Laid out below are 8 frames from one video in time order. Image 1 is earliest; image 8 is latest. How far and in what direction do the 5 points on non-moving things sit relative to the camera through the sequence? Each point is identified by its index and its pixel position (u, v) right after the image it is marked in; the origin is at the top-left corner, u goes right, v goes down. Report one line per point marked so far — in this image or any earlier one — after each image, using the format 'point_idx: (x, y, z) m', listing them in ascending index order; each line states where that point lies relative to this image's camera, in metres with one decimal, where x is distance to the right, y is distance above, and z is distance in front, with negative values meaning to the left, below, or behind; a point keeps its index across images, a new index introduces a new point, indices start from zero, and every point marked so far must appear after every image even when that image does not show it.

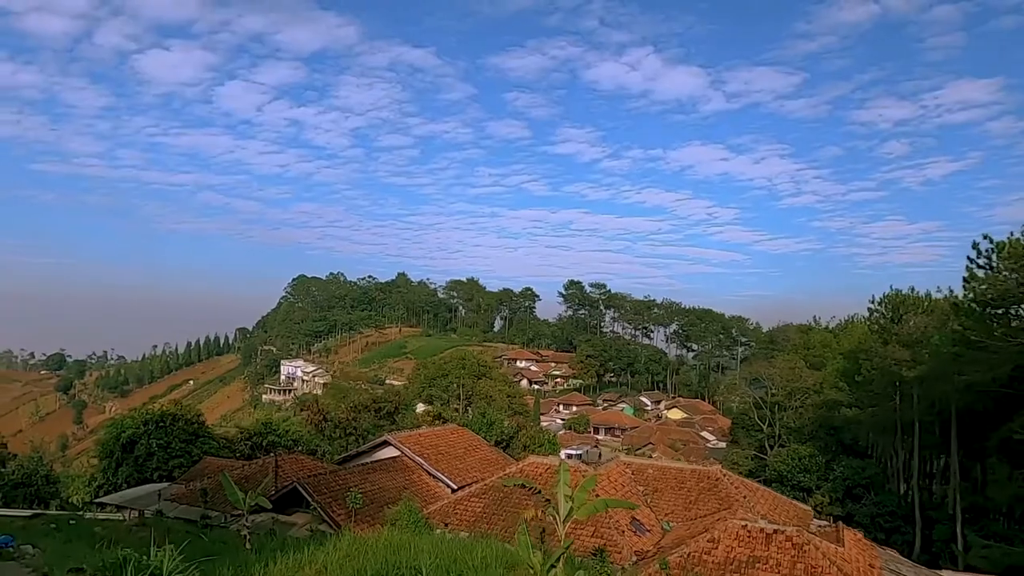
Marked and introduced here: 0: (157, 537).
0: (-9.0, -6.3, +16.9) m
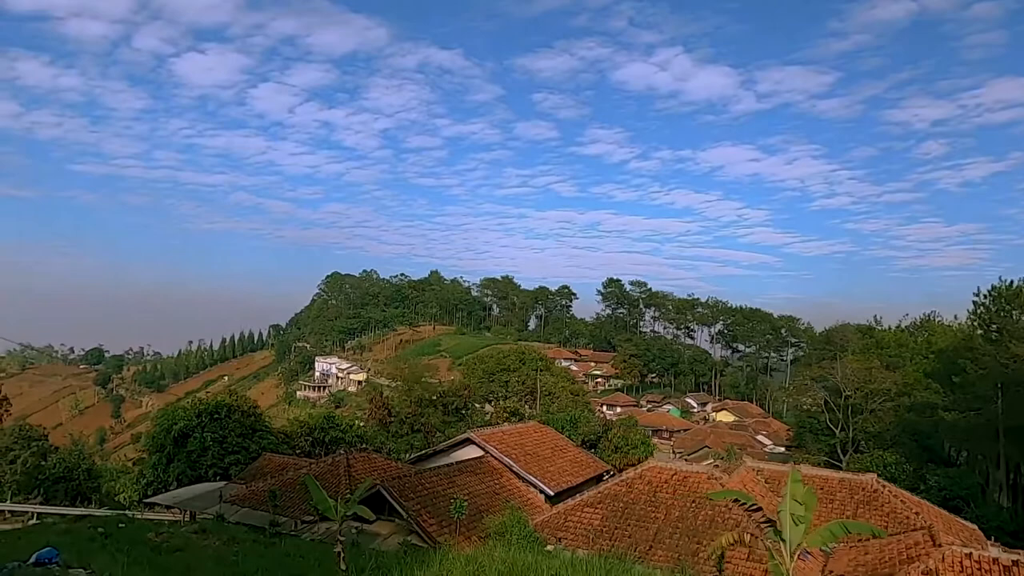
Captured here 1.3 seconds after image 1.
0: (-6.2, -5.6, +14.4) m
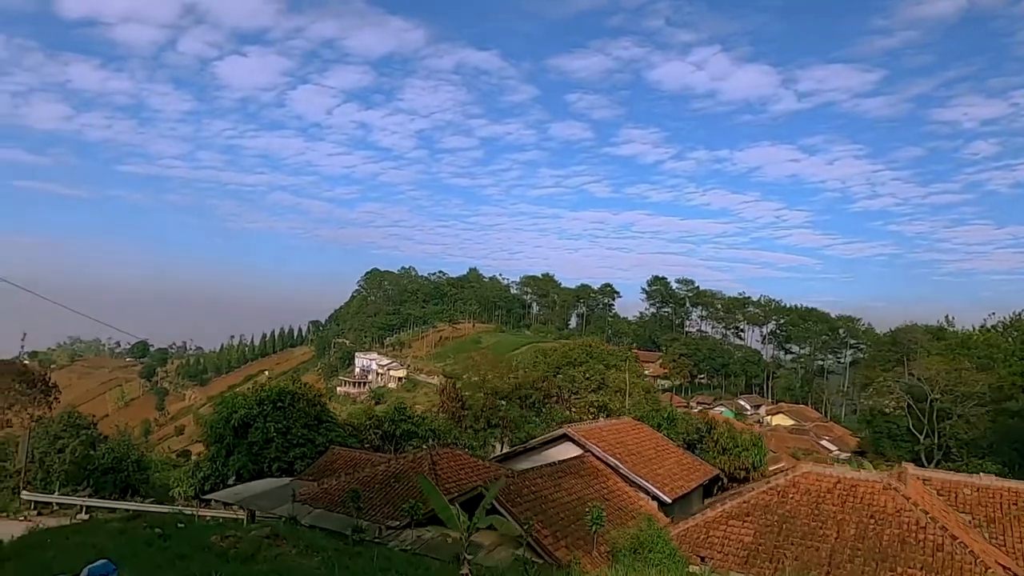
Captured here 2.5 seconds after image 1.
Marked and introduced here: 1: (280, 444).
0: (-3.8, -4.8, +12.1) m
1: (-6.5, -4.4, +18.7) m
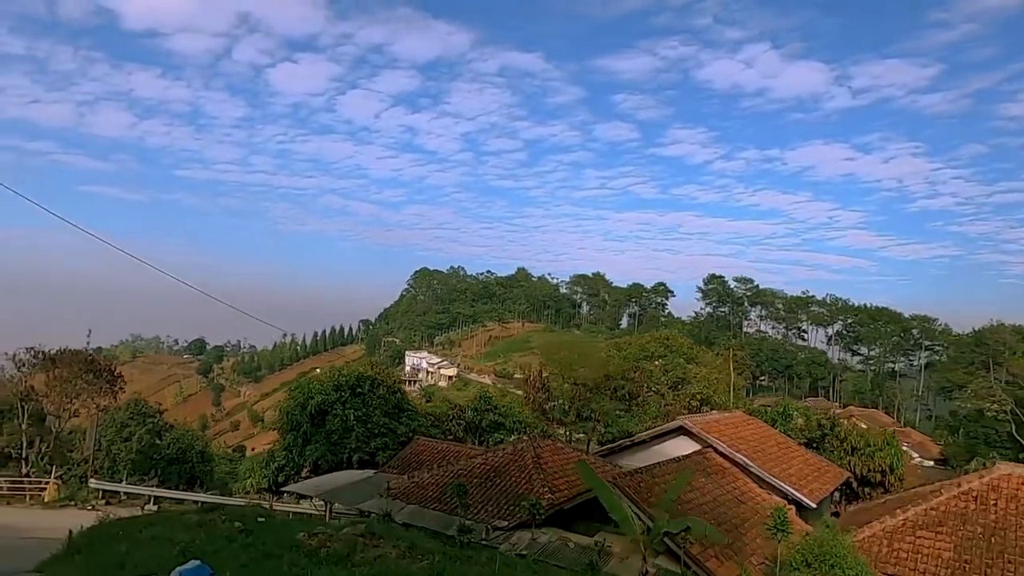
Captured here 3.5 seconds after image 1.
0: (-1.7, -4.2, +10.3) m
1: (-3.9, -3.8, +17.2) m
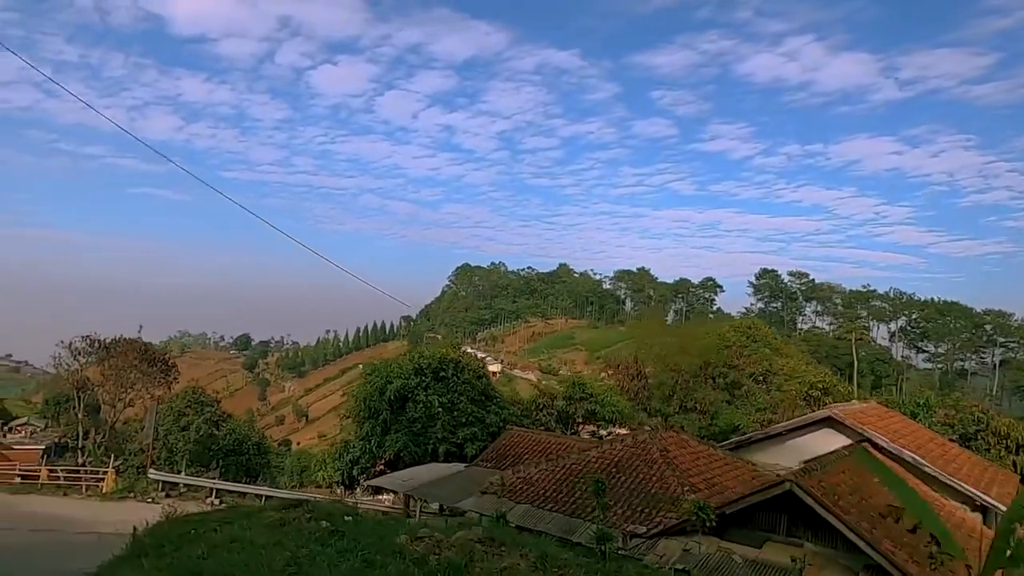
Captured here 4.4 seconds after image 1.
0: (+0.3, -3.5, +8.3) m
1: (-1.5, -3.1, +15.3) m
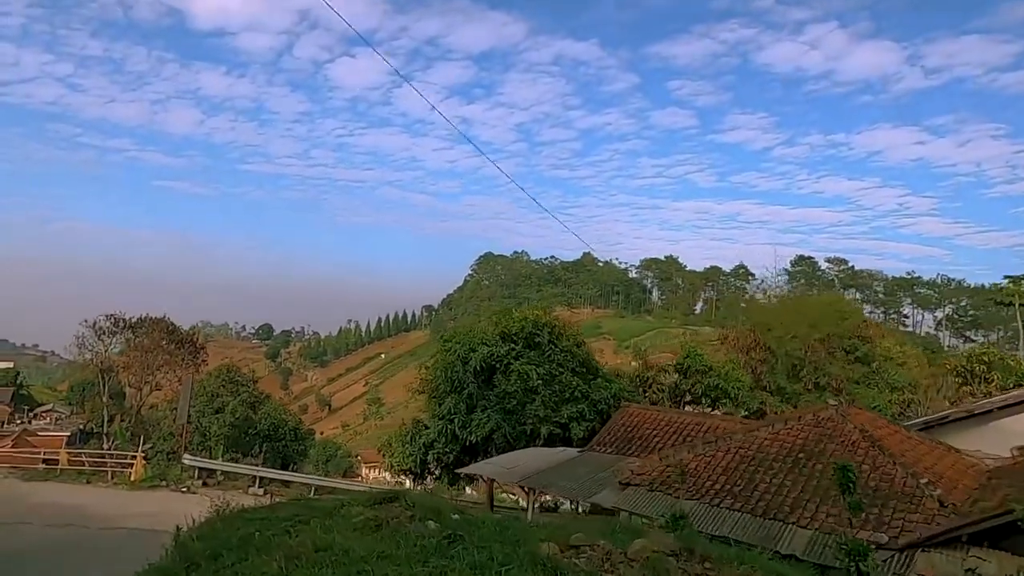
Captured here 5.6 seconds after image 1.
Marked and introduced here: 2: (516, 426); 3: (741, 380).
0: (+2.3, -2.6, +5.5) m
1: (+0.7, -2.1, +12.4) m
2: (+0.1, -2.5, +12.3) m
3: (+5.0, -2.1, +14.9) m
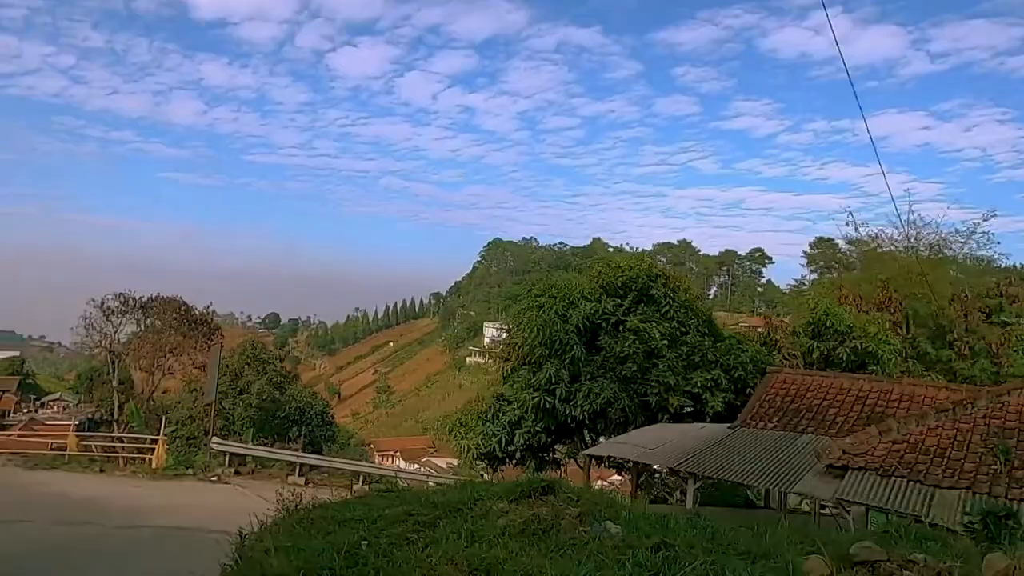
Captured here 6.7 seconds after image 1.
0: (+4.0, -1.8, +3.0) m
1: (+2.4, -1.1, +10.0) m
2: (+1.8, -1.6, +9.8) m
3: (+6.8, -1.1, +12.4) m
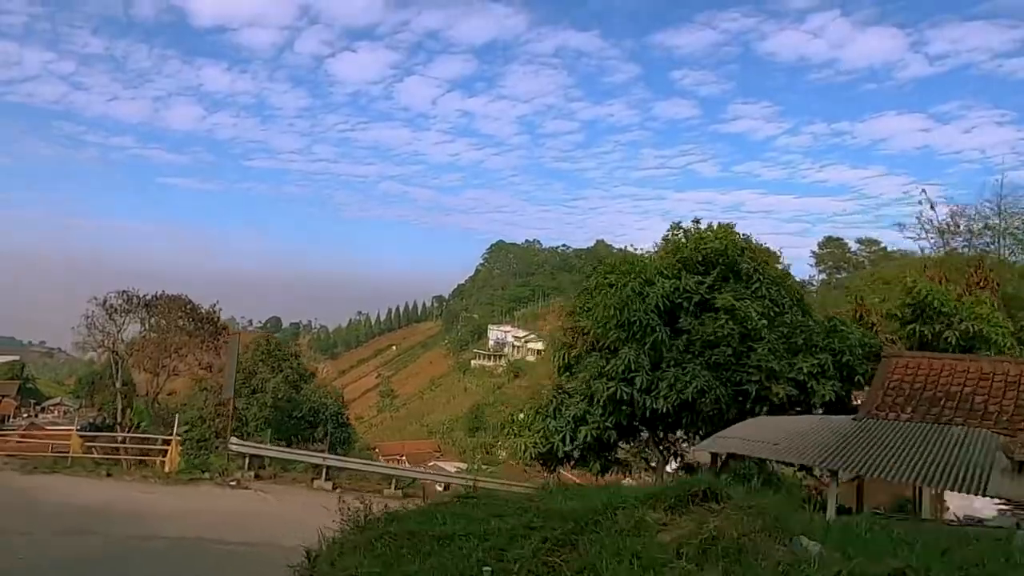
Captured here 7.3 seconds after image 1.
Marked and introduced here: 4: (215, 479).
0: (+4.9, -1.3, +1.6) m
1: (+3.3, -0.7, +8.6) m
2: (+2.7, -1.2, +8.5) m
3: (+7.7, -0.7, +11.0) m
4: (-6.5, -4.0, +14.2) m
